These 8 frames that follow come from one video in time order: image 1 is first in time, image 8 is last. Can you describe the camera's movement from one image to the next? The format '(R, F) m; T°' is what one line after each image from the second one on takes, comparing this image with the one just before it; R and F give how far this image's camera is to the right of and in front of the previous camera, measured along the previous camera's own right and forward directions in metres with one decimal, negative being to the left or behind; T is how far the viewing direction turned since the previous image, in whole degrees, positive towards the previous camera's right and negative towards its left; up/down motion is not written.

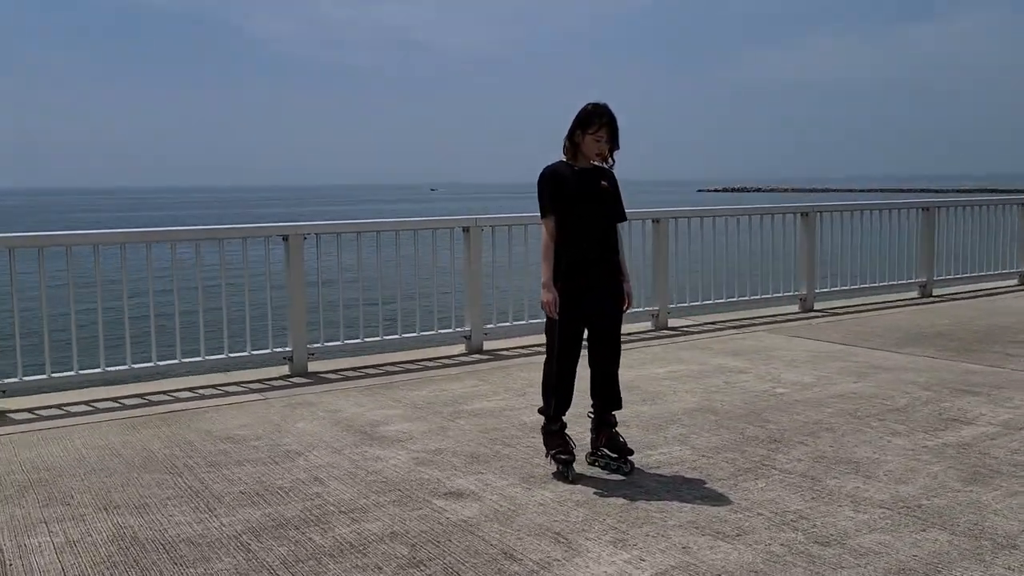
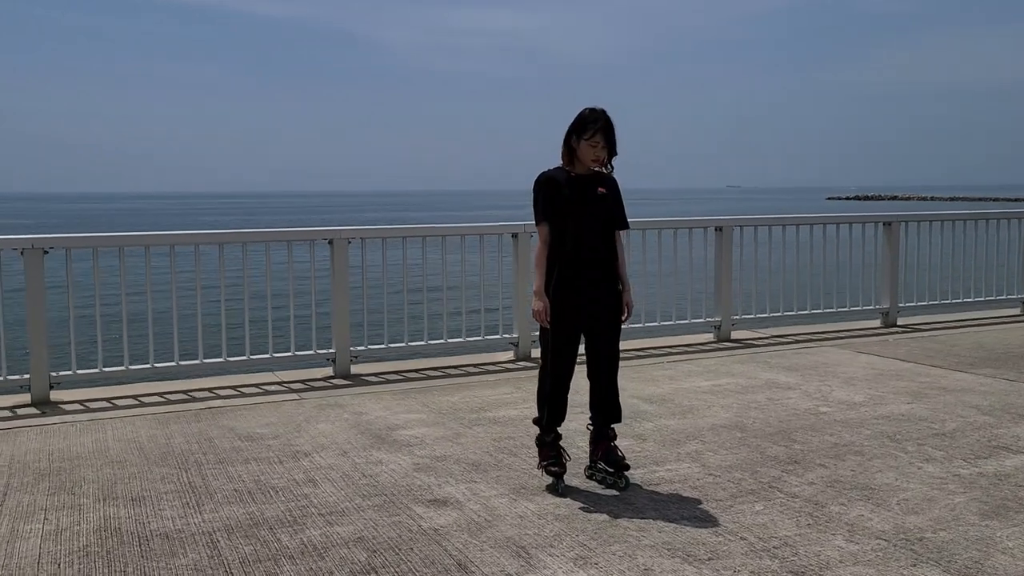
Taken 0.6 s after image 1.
(+0.6, +0.1) m; -8°
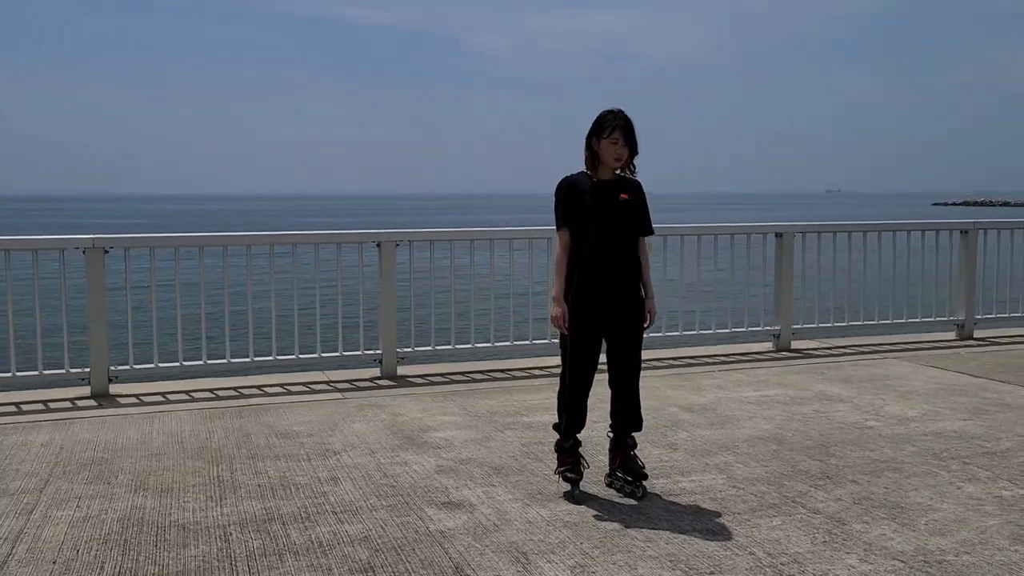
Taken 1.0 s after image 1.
(+0.4, 0.0) m; -6°
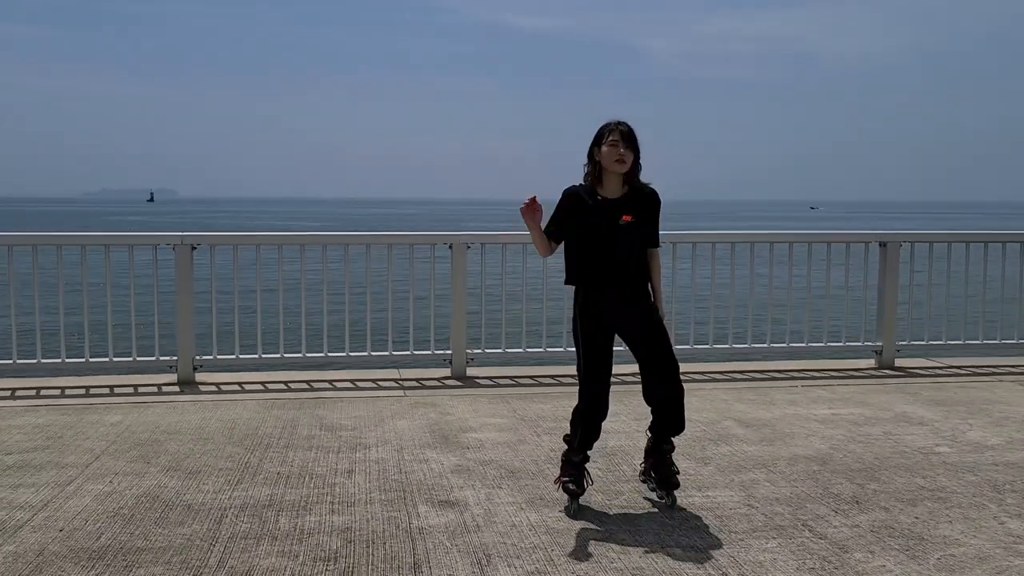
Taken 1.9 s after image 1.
(+0.8, +0.1) m; -11°
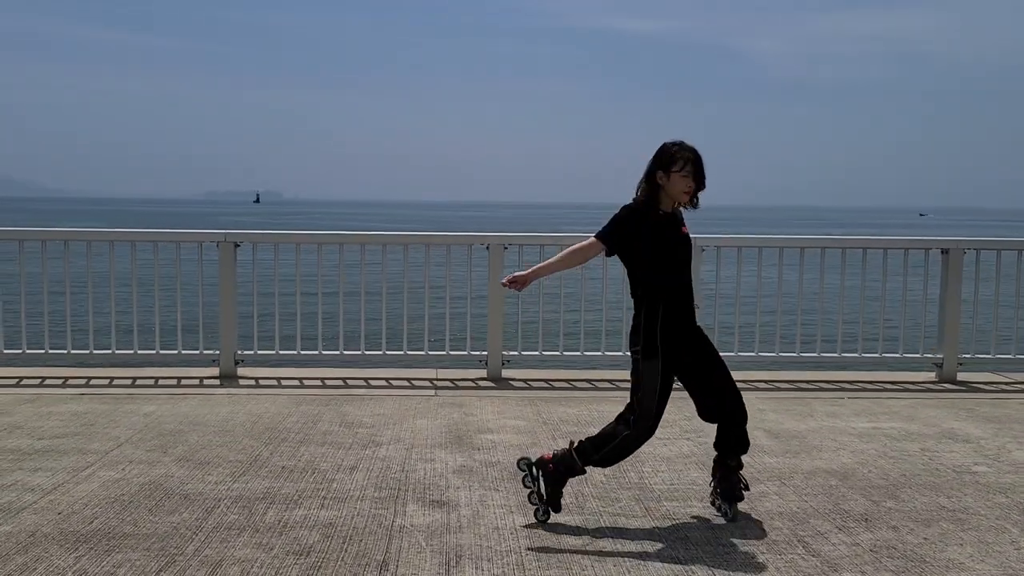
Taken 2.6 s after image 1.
(+0.5, +0.1) m; -6°
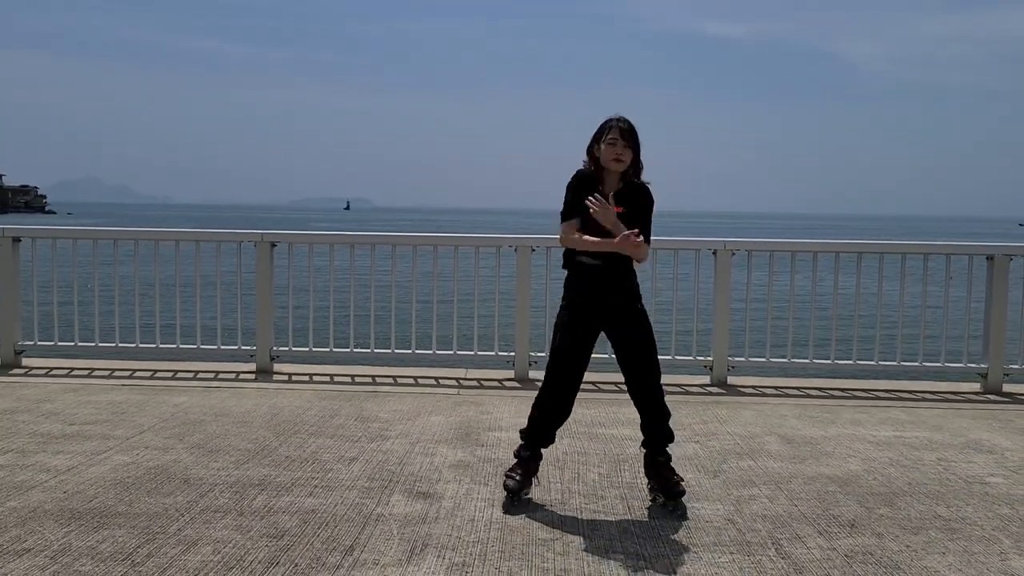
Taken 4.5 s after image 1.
(+0.5, 0.0) m; -5°
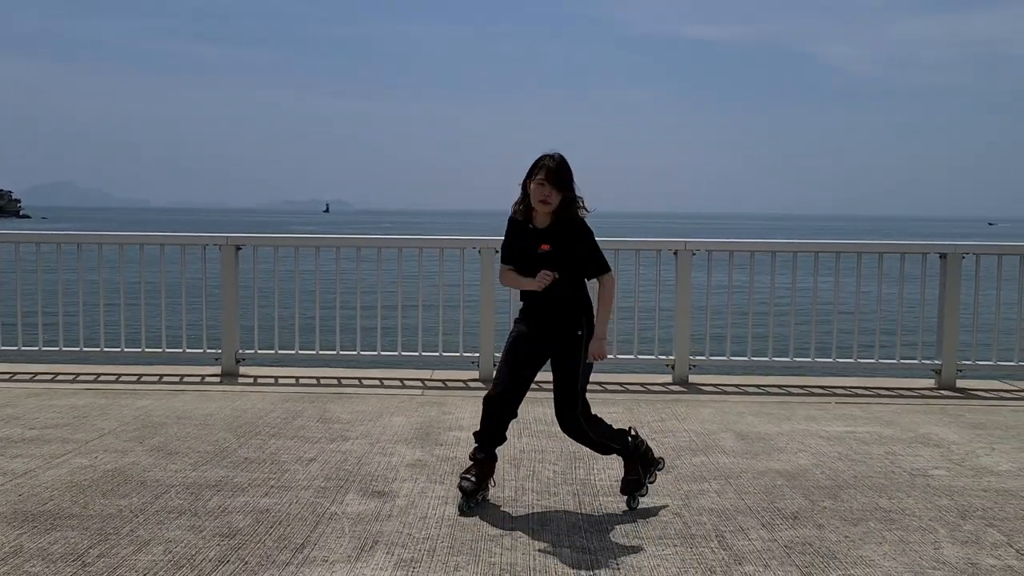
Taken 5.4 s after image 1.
(+0.1, -0.1) m; +1°
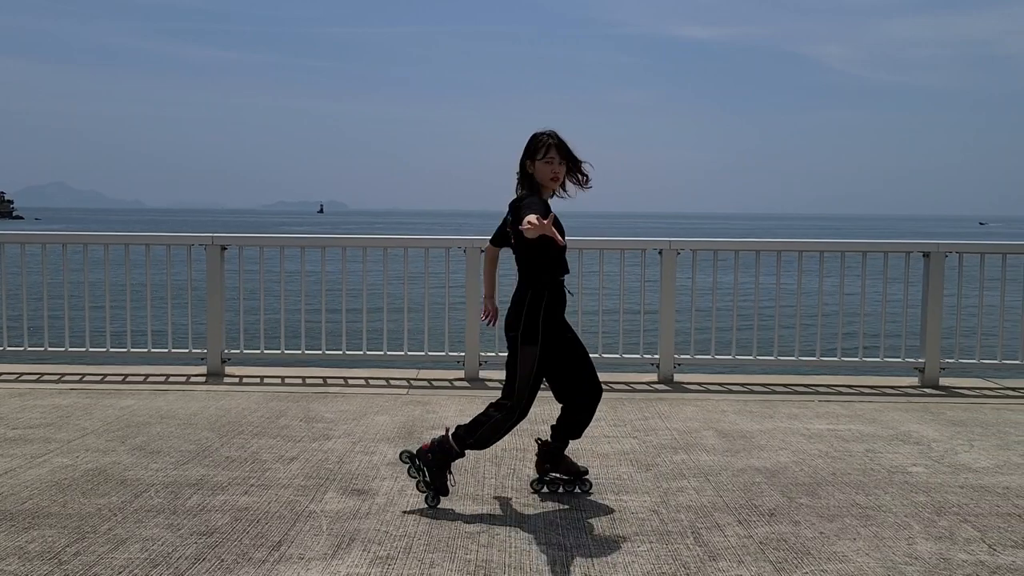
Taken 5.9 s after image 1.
(+0.1, 0.0) m; 0°
